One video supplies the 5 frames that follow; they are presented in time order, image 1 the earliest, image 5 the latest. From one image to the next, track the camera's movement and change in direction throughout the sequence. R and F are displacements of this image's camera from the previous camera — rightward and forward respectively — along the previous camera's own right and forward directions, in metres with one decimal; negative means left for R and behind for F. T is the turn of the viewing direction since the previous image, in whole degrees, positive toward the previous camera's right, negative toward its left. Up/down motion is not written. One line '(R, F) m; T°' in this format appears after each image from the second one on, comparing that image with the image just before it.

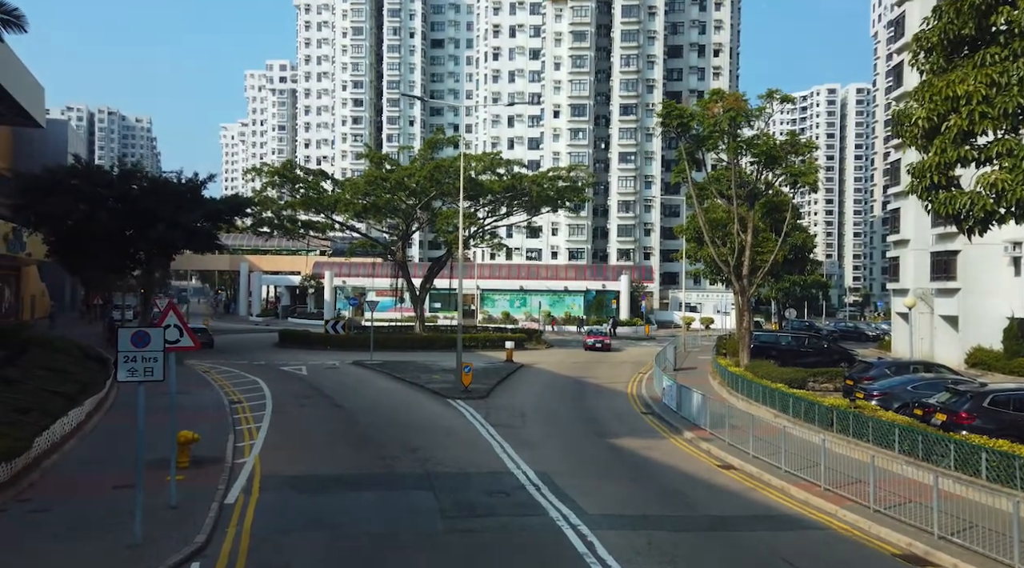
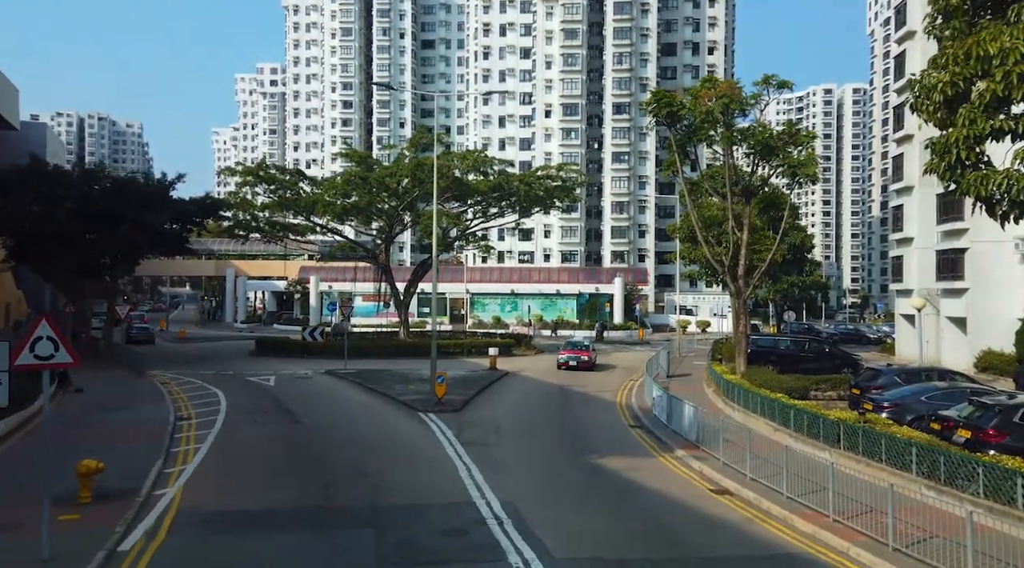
(+0.6, +1.9) m; 0°
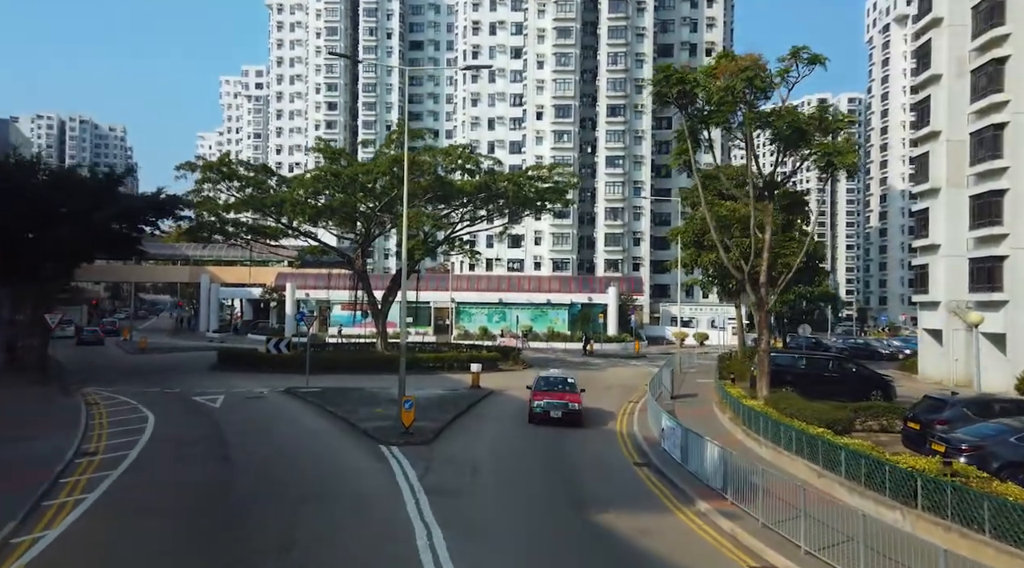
(+0.2, +3.7) m; +1°
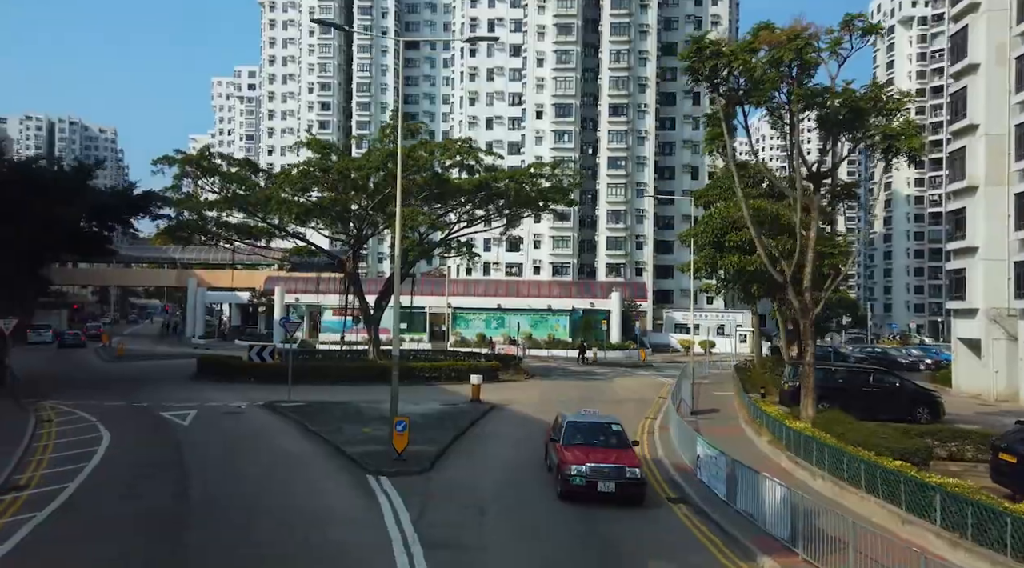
(-0.3, +2.7) m; 0°
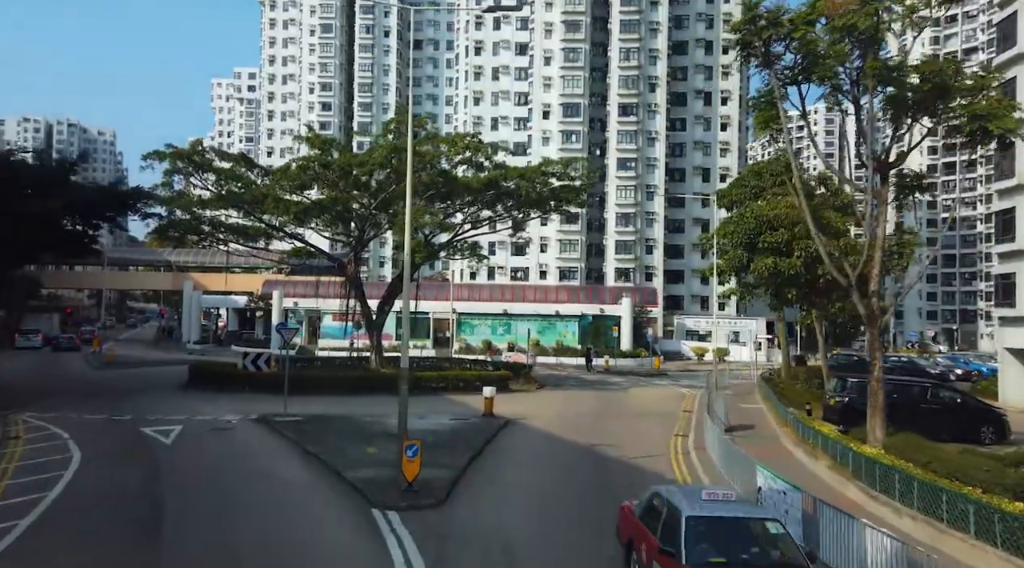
(-0.5, +2.2) m; 0°
